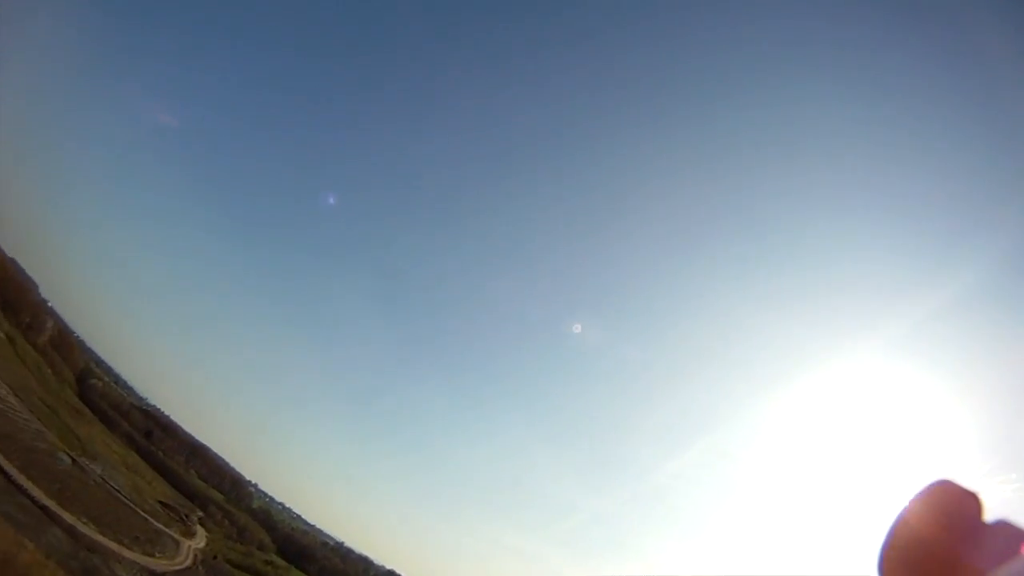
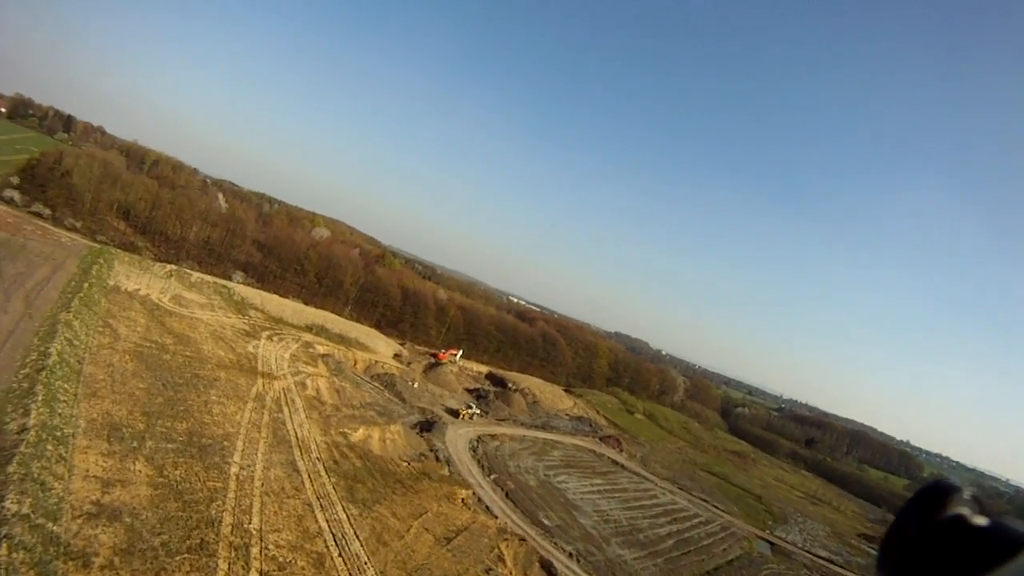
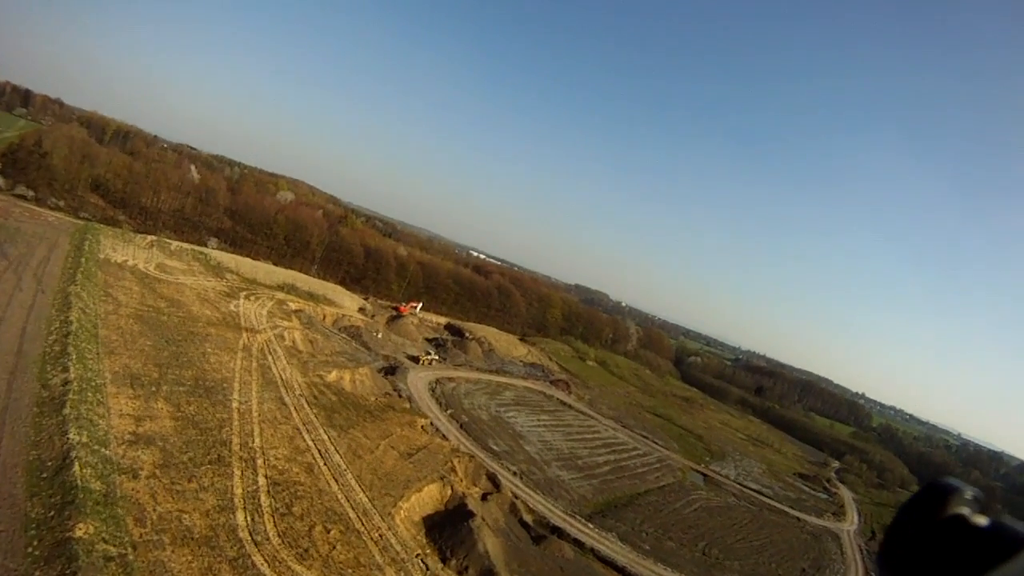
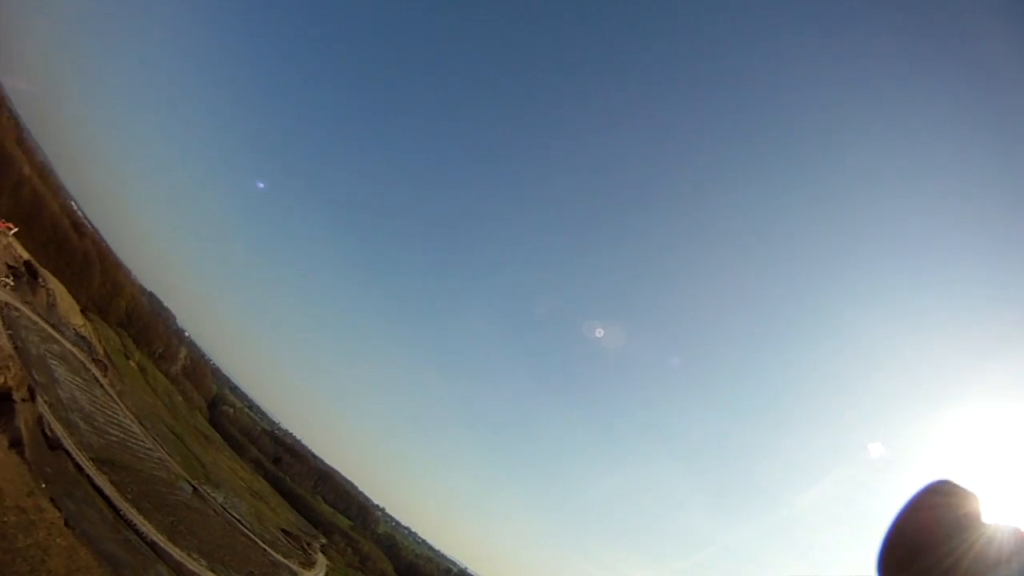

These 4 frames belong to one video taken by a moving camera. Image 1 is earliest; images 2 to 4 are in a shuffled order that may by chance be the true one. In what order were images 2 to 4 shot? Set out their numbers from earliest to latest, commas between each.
4, 3, 2
